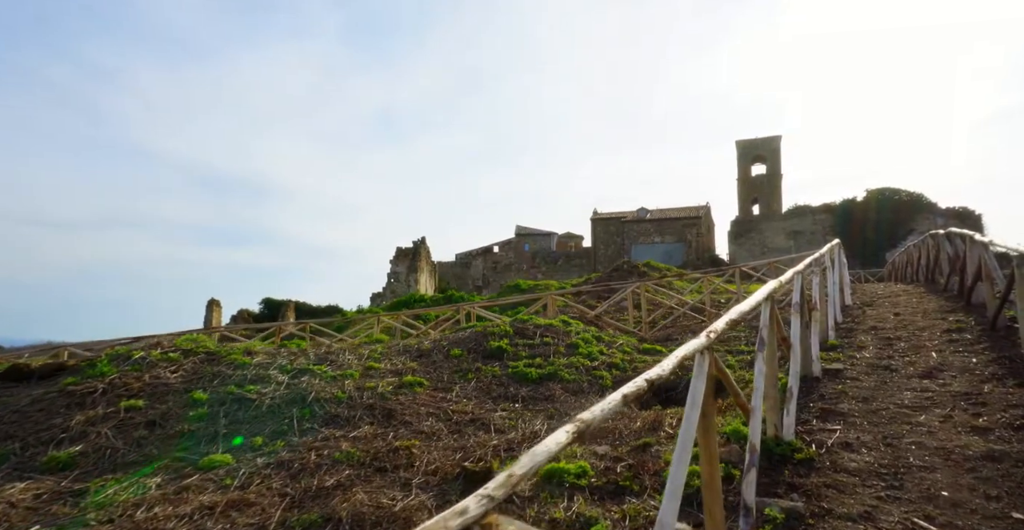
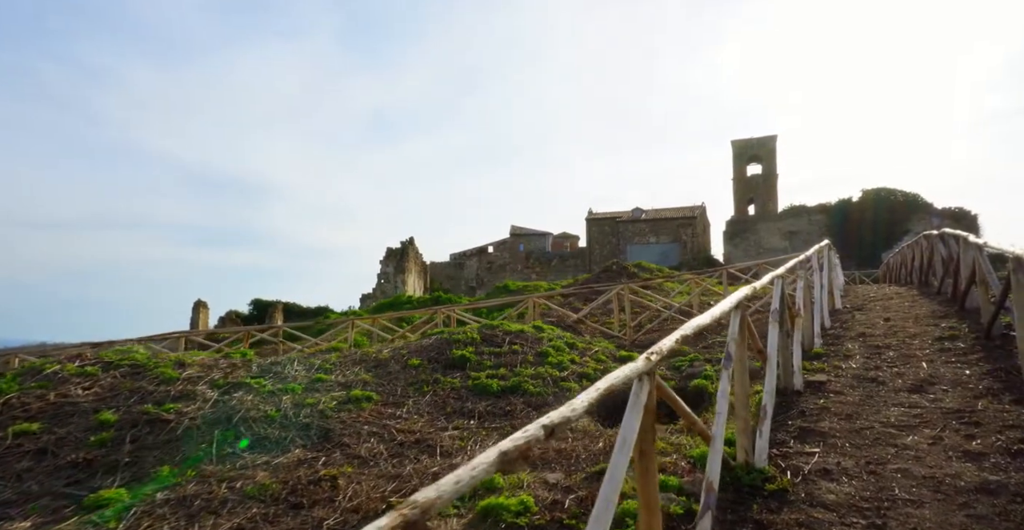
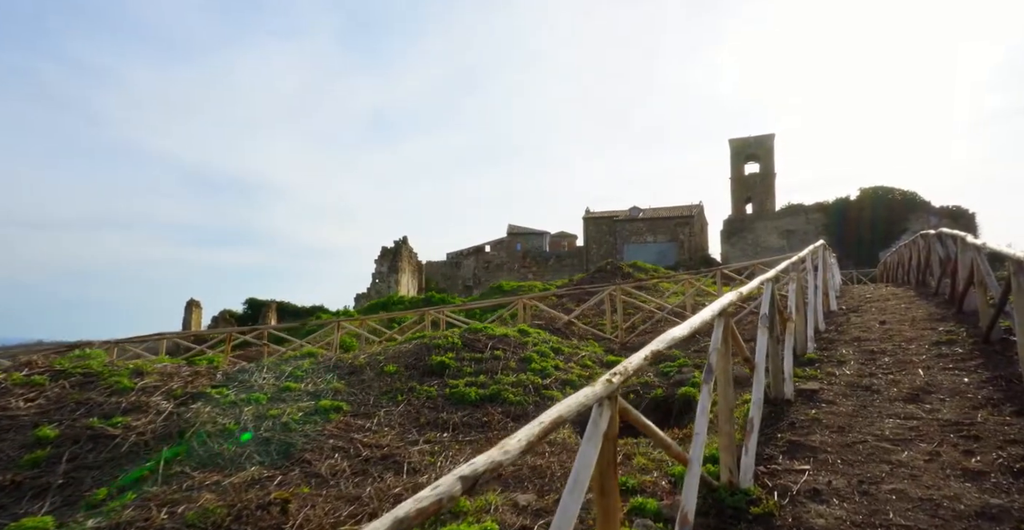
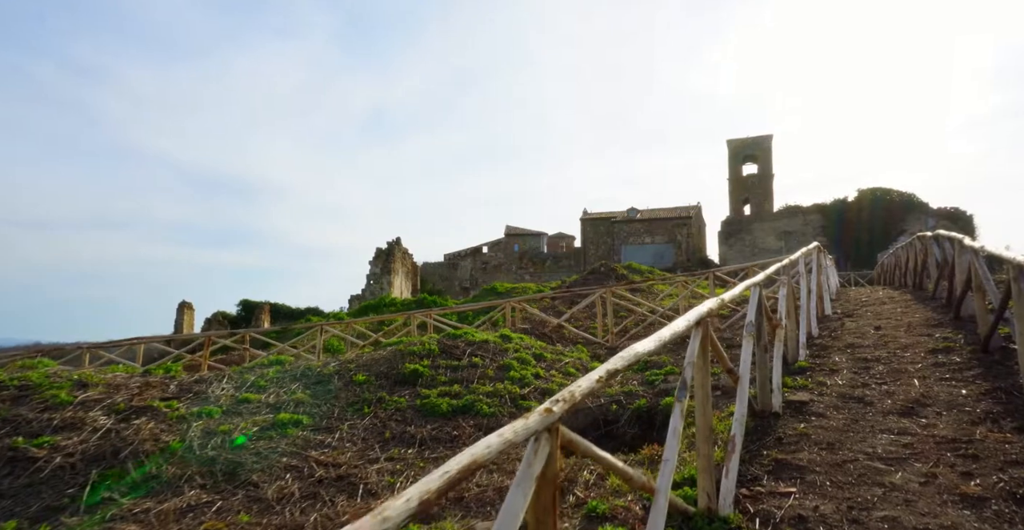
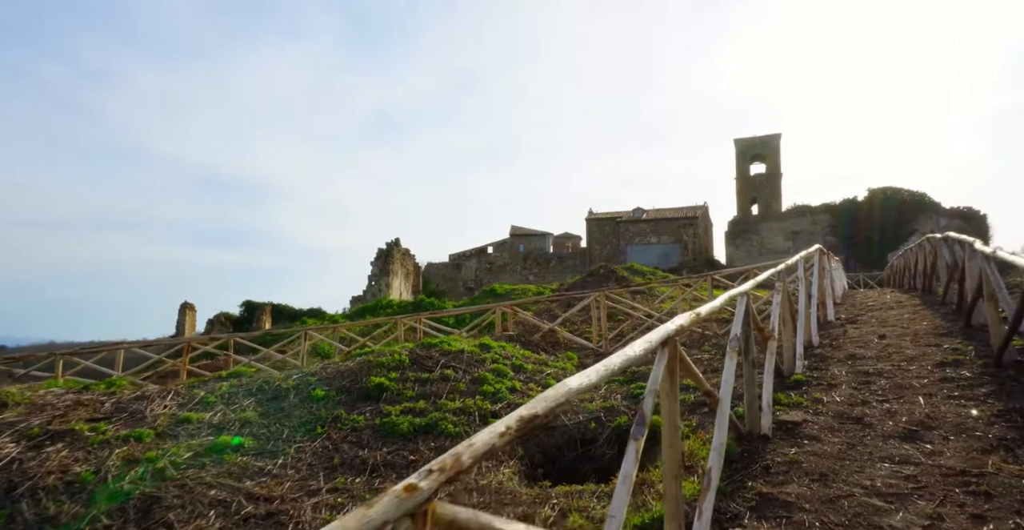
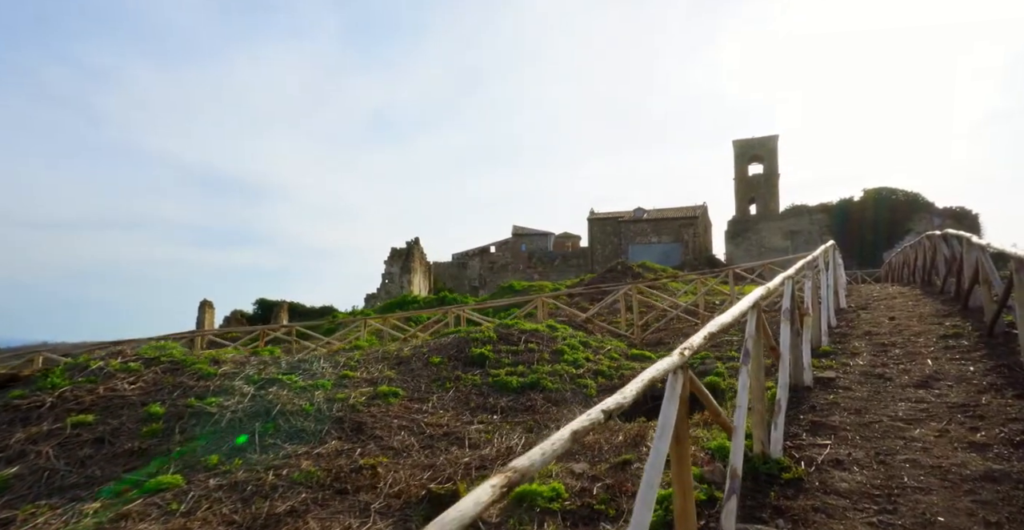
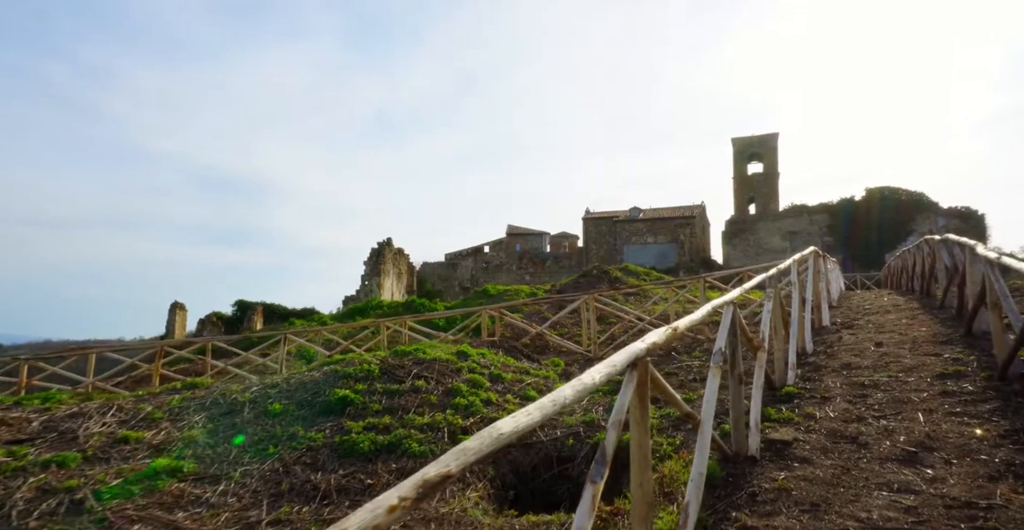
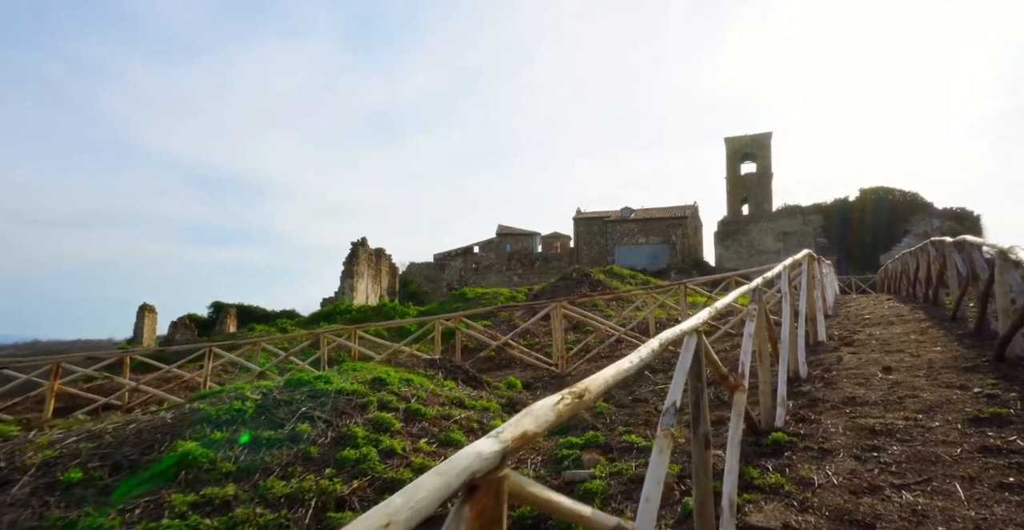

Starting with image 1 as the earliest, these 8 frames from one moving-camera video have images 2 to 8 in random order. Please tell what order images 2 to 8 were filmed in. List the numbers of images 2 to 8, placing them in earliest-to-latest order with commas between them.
6, 2, 3, 4, 5, 7, 8
